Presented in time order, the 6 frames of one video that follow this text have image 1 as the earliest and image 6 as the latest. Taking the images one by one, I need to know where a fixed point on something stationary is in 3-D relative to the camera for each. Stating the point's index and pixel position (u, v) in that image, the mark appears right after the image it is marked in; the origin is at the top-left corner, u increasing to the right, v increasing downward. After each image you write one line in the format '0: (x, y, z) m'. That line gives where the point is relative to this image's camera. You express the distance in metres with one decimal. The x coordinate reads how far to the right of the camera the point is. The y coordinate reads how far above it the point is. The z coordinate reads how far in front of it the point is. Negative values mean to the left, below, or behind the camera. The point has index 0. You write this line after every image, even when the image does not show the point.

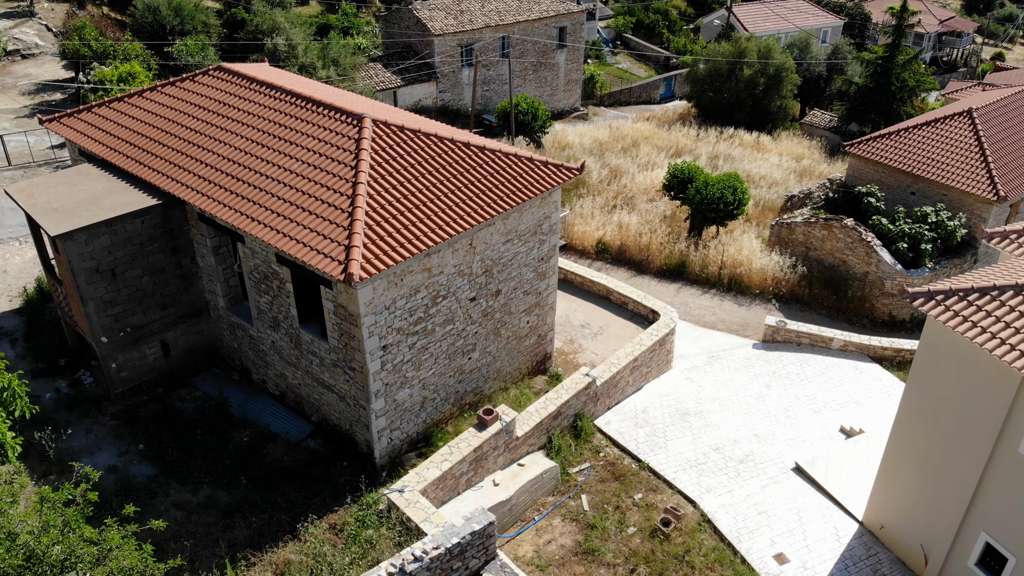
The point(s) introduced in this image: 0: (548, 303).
0: (+0.6, -0.3, +12.5) m
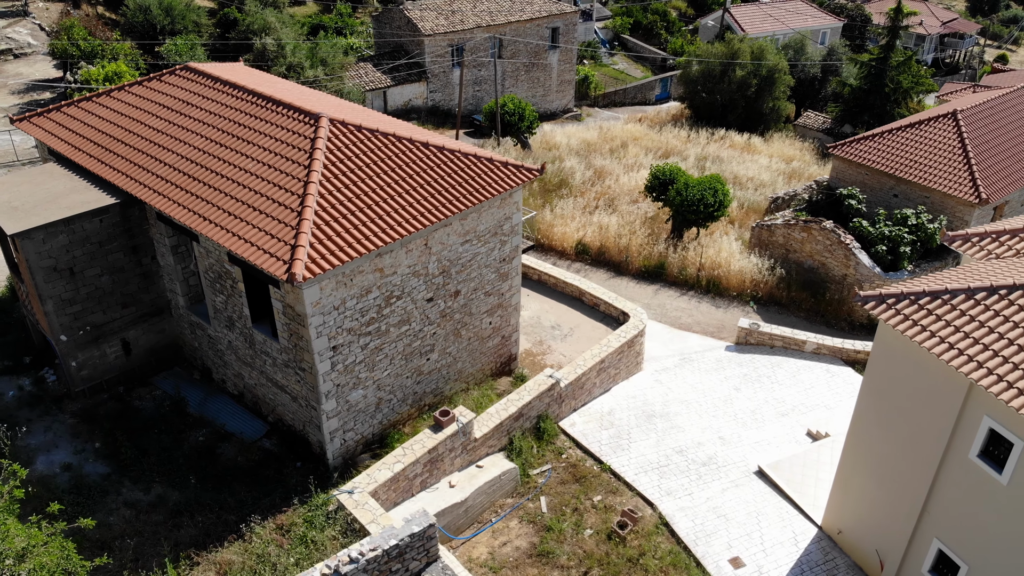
0: (0.0, -0.3, +12.4) m
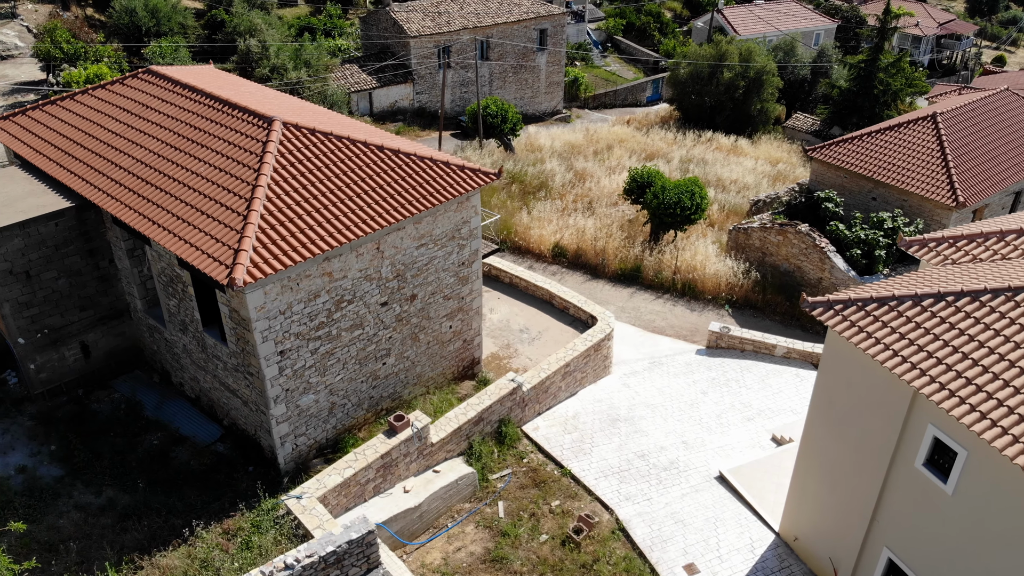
0: (-0.7, -0.3, +12.4) m
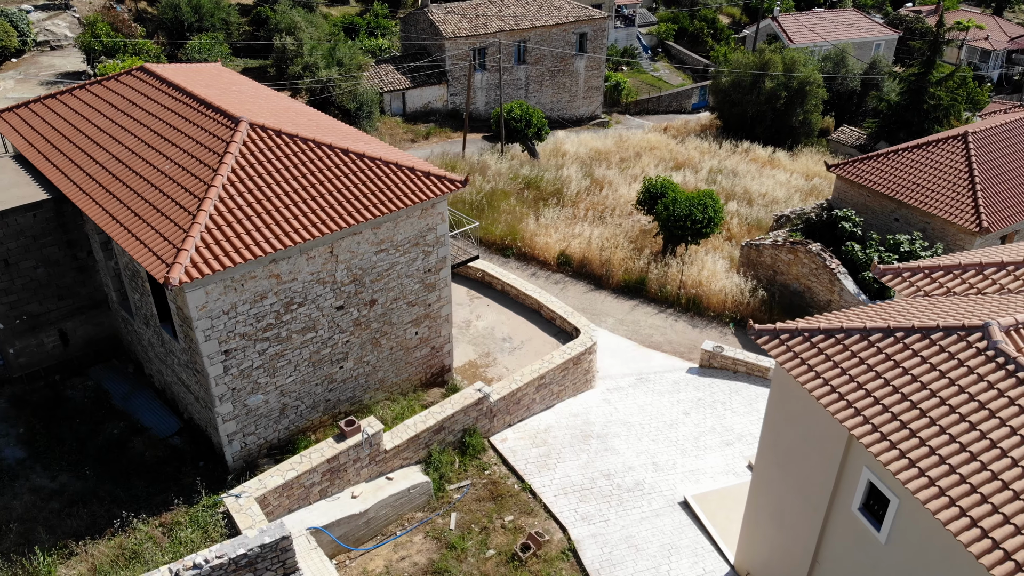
0: (-1.2, -0.5, +12.3) m
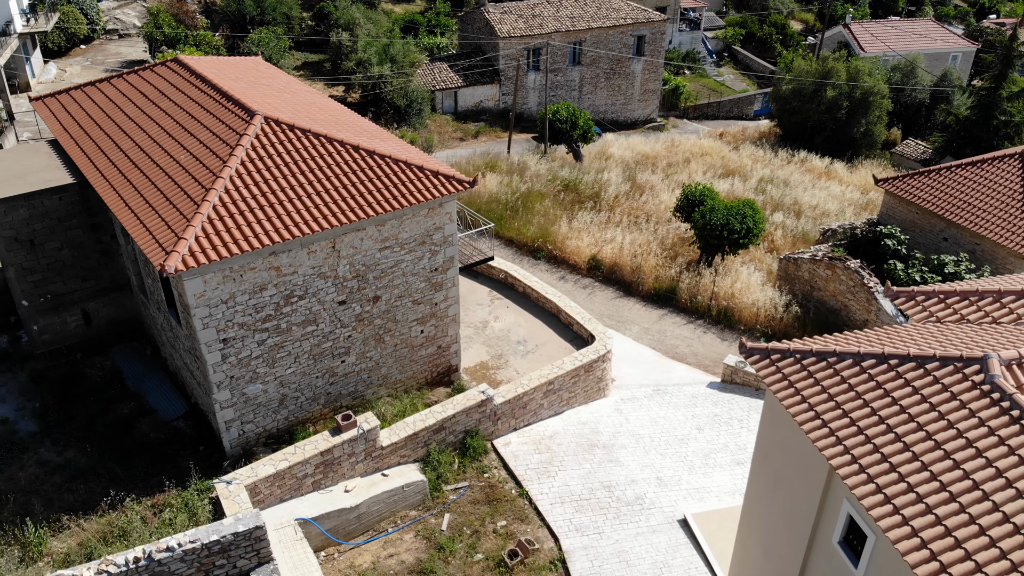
0: (-1.1, -0.4, +12.3) m
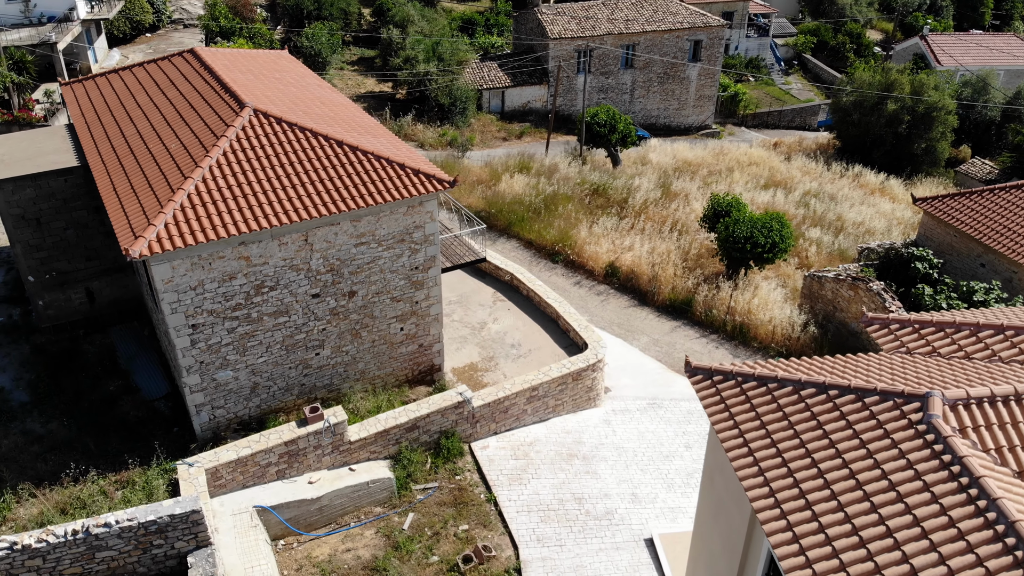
0: (-1.4, -0.4, +12.3) m
